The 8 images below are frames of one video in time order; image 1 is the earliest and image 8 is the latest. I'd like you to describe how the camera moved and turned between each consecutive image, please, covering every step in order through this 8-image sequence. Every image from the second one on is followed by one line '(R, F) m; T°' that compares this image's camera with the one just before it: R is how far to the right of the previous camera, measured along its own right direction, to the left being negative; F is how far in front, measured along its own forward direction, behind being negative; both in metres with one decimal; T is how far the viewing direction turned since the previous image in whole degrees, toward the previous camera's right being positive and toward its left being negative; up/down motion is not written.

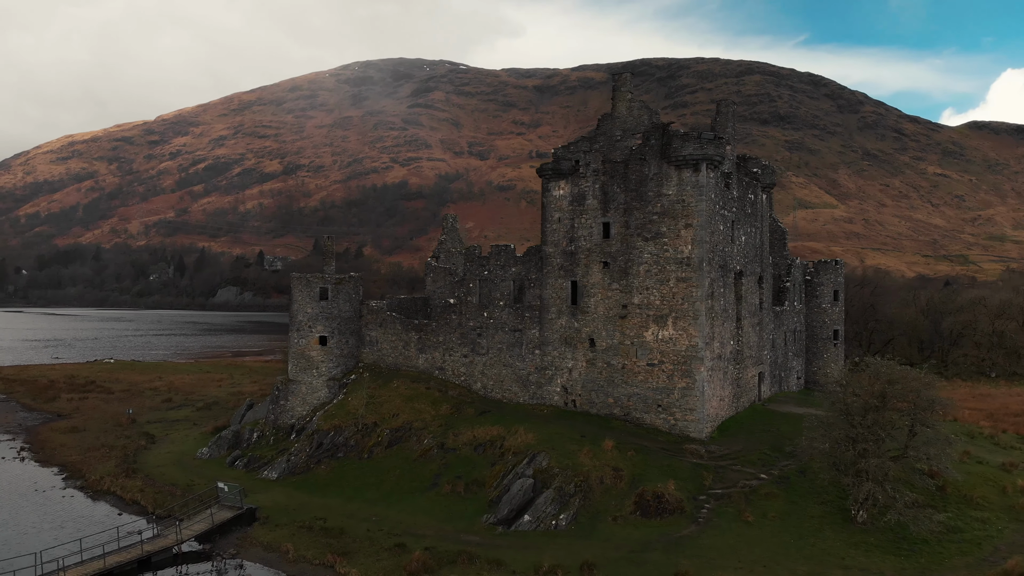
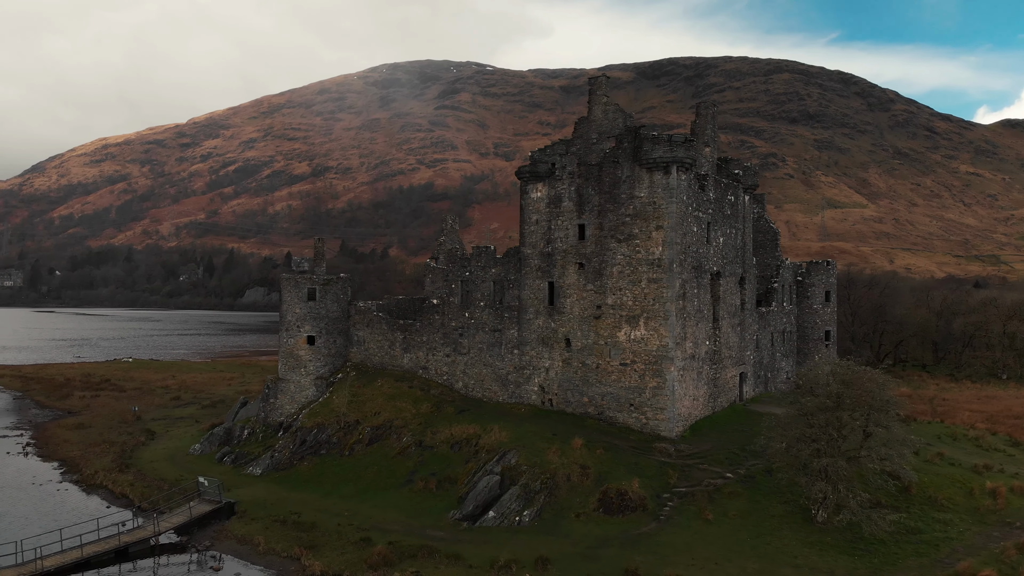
(+1.9, -0.4) m; -2°
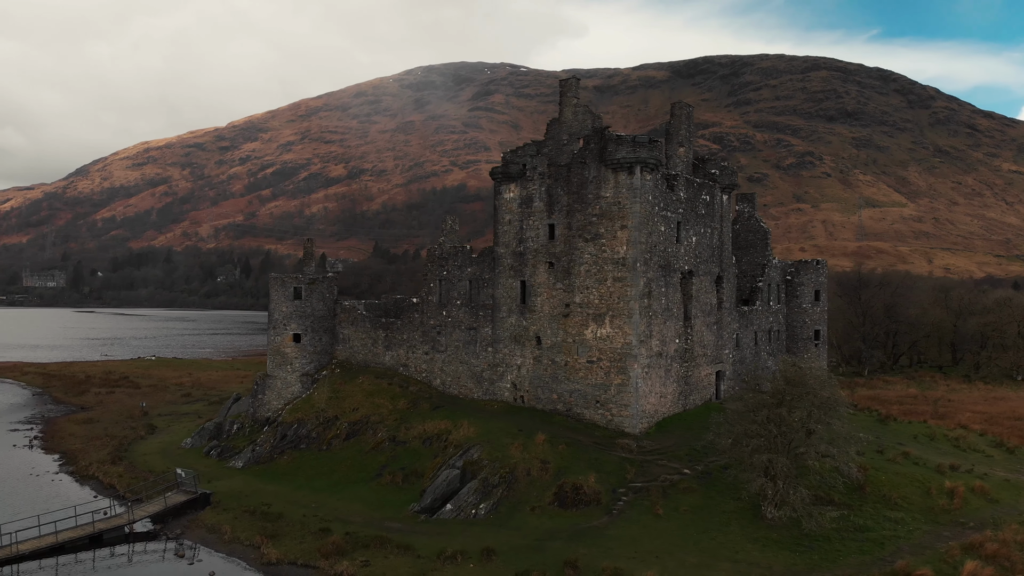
(+2.4, -0.5) m; -2°
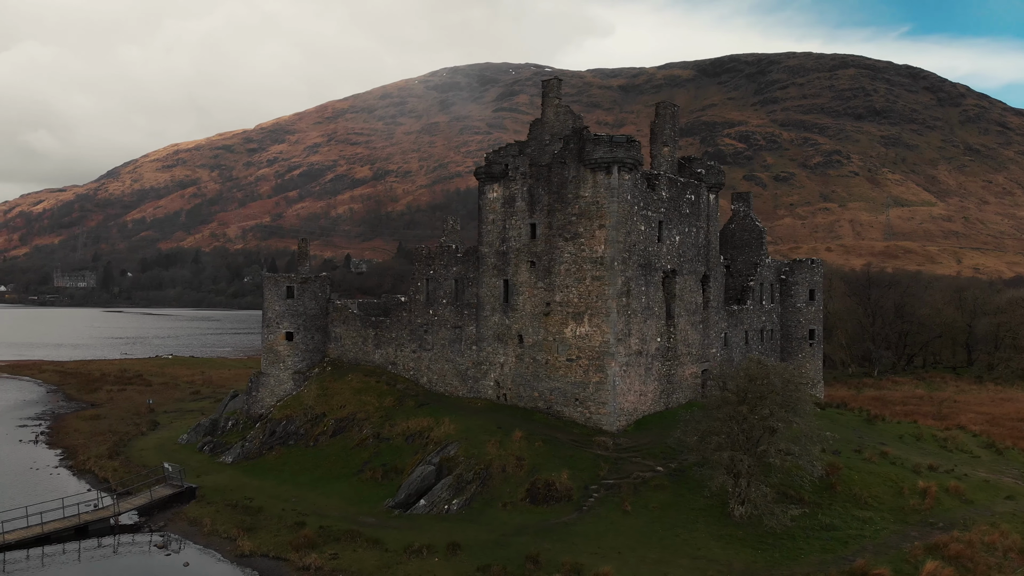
(+1.6, -0.3) m; -2°
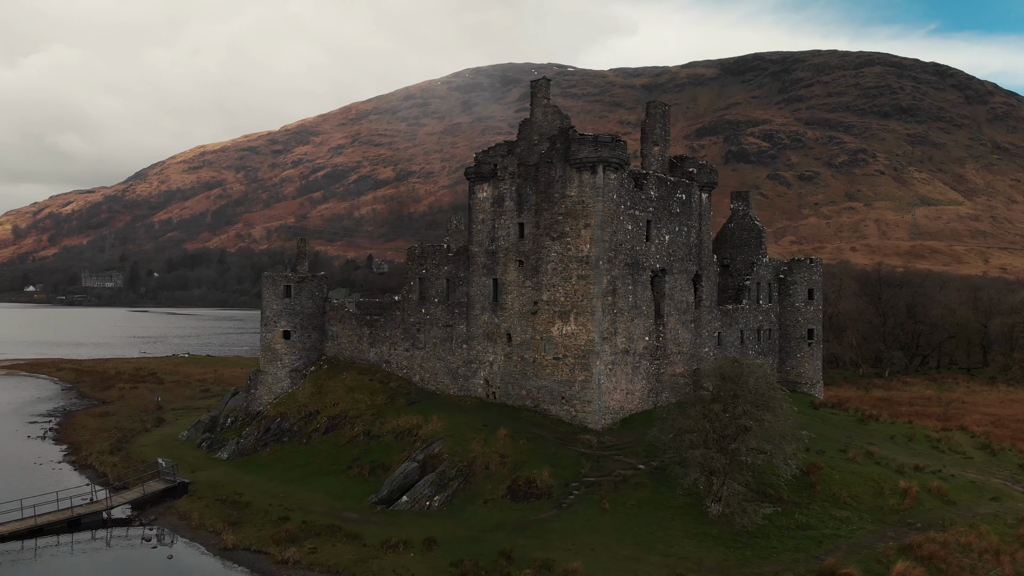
(+1.3, -0.2) m; -1°
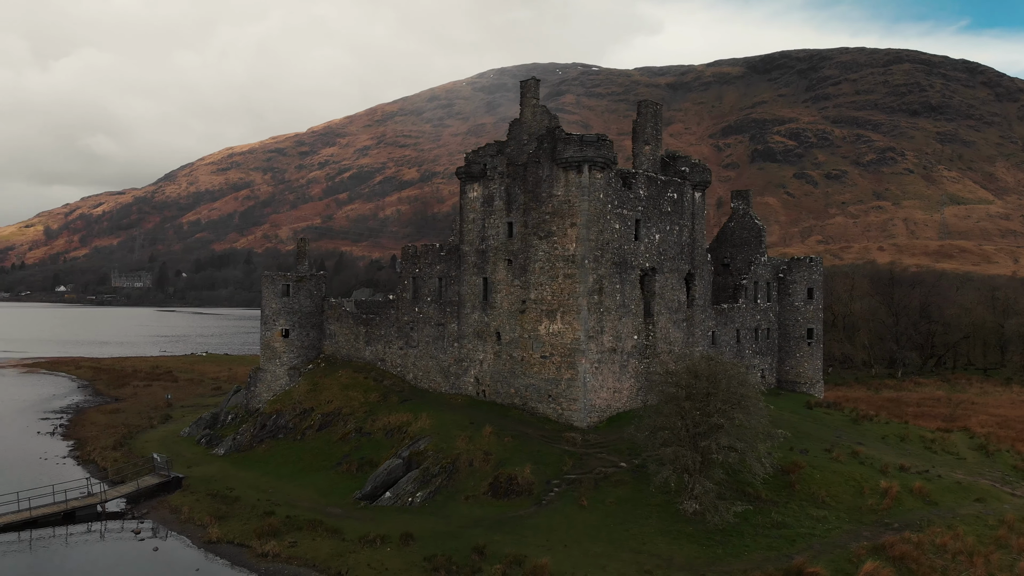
(+1.4, -0.2) m; -2°
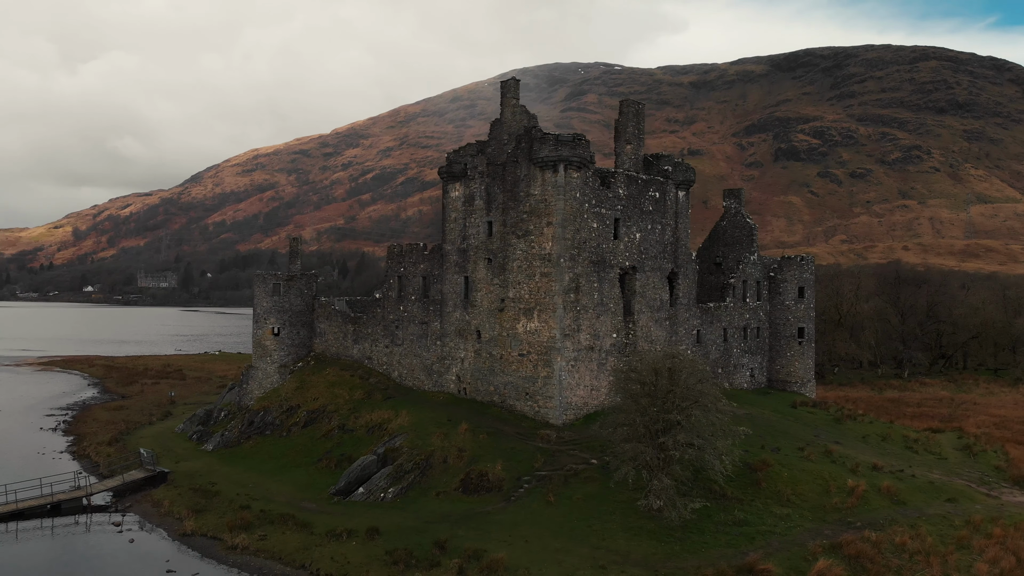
(+1.7, -0.2) m; -1°
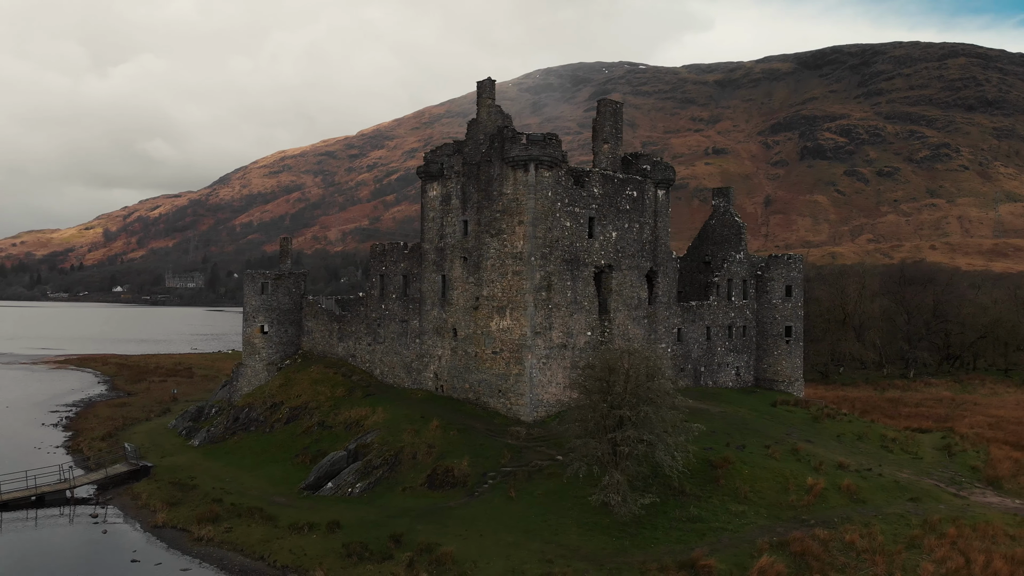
(+2.0, -0.2) m; -1°
